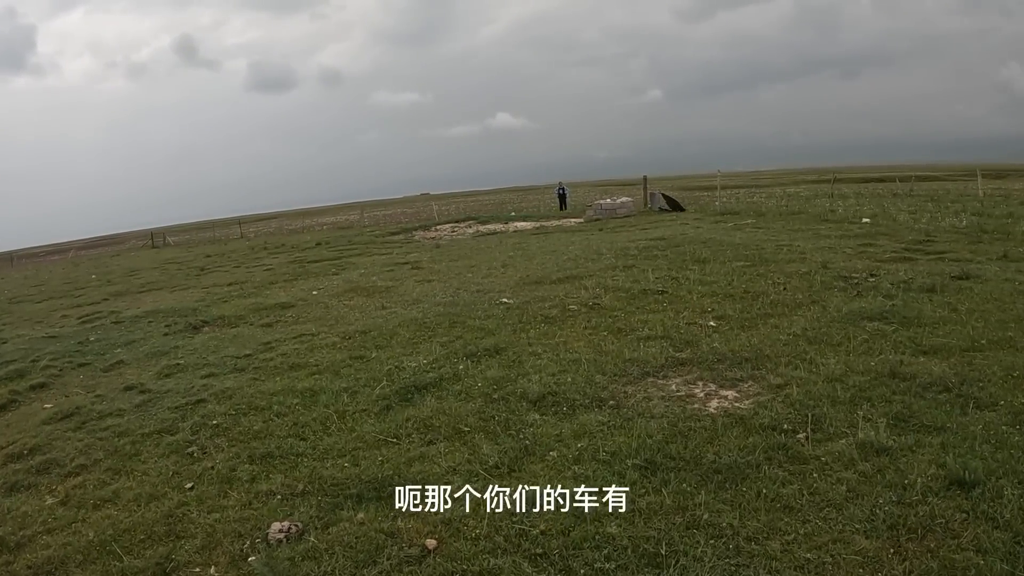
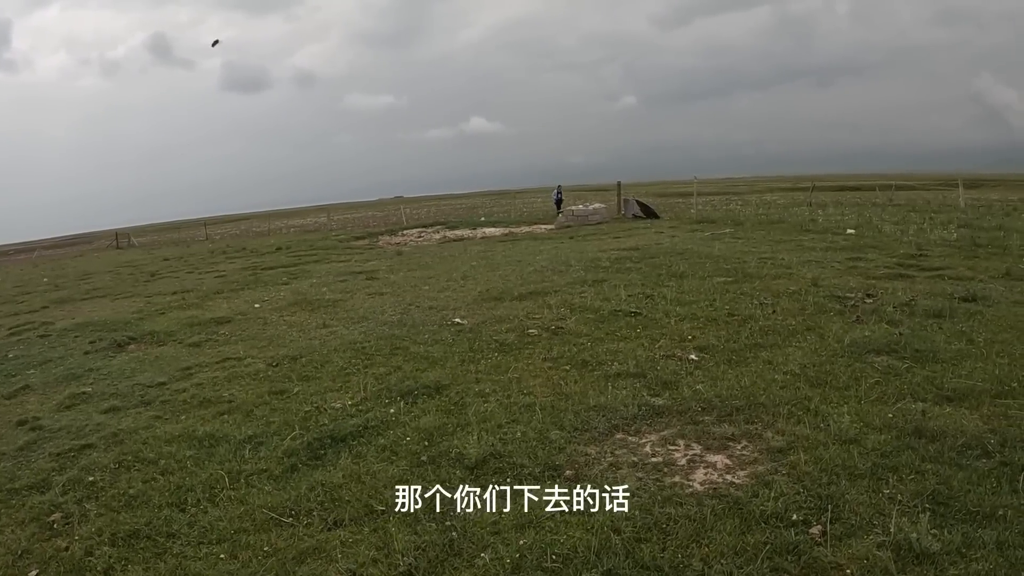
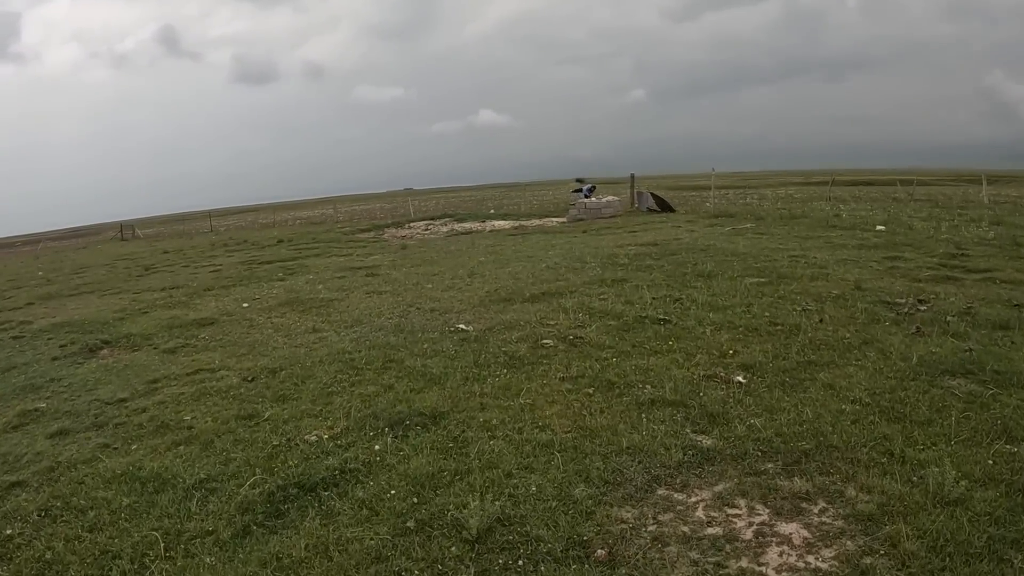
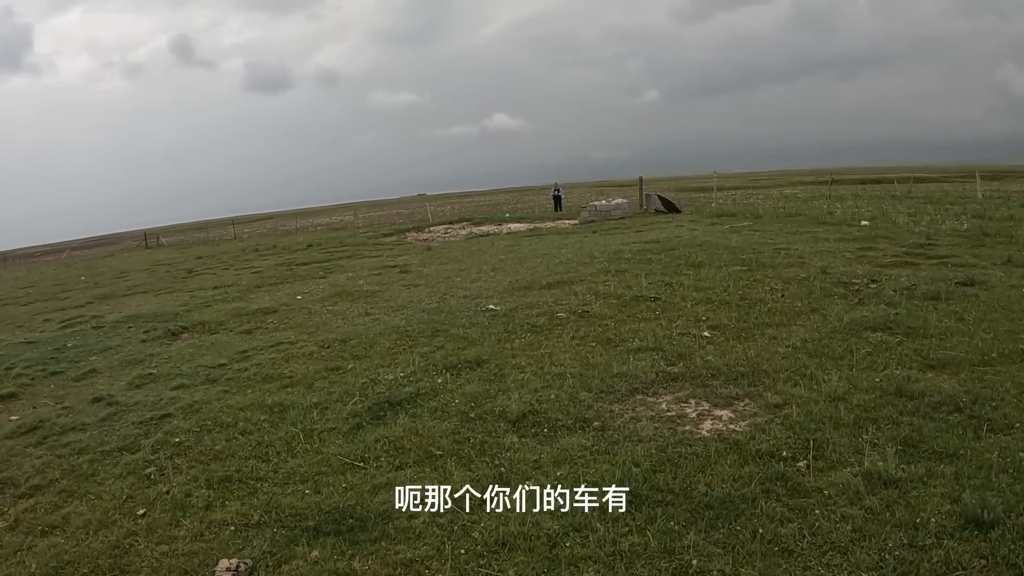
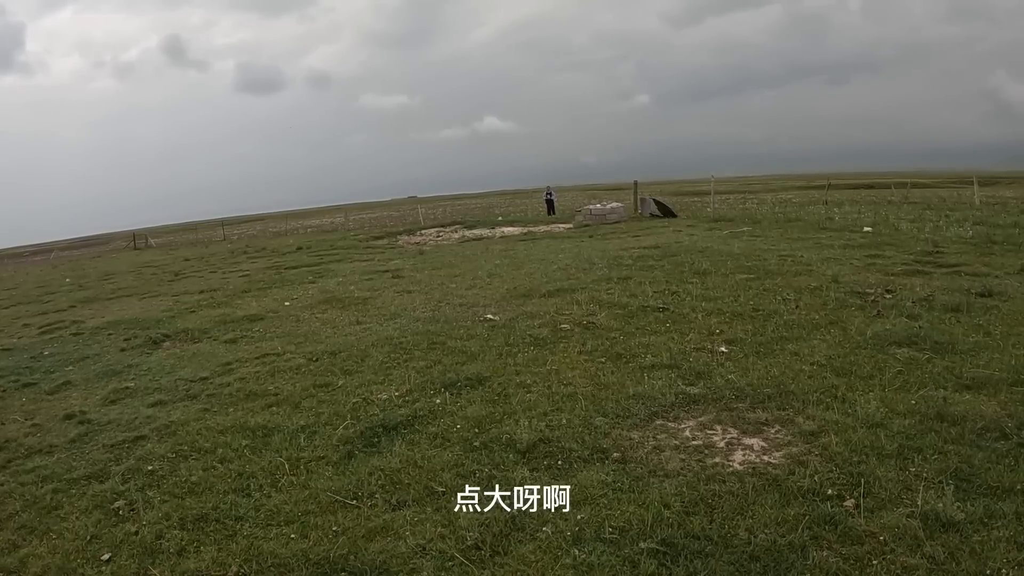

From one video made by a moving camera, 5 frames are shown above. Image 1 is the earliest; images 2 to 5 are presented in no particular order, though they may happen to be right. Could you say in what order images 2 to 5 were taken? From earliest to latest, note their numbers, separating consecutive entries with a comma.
4, 5, 2, 3
